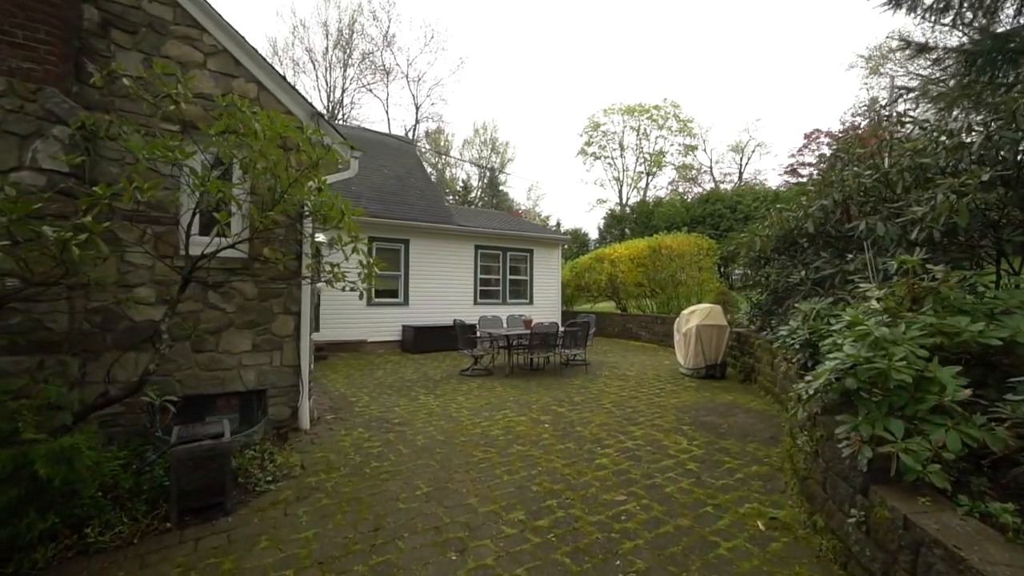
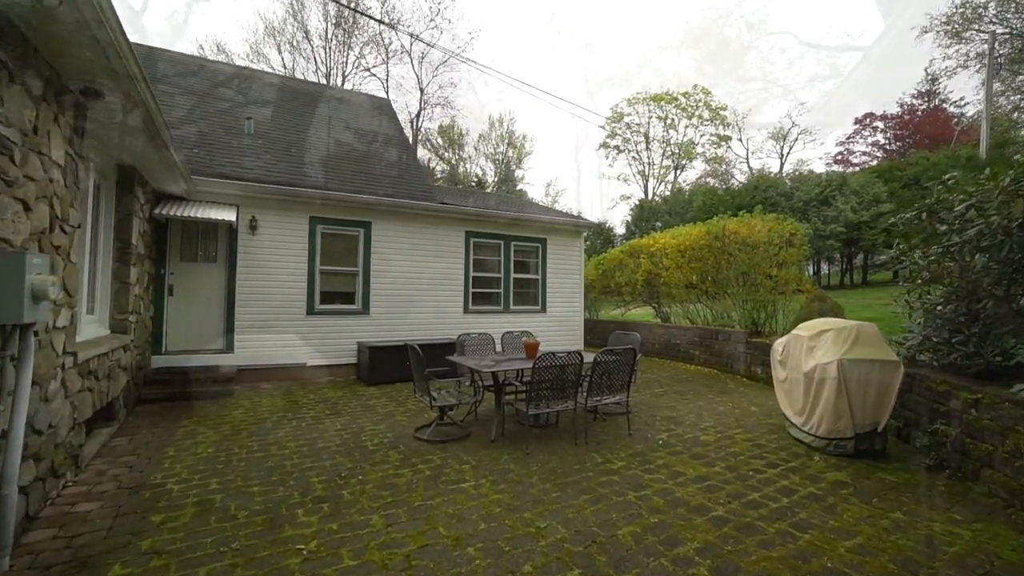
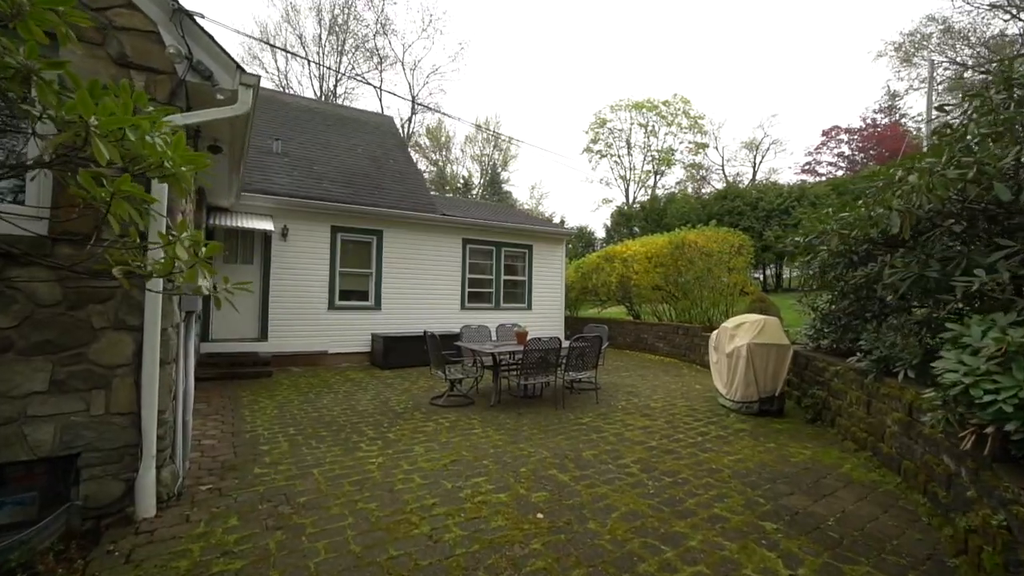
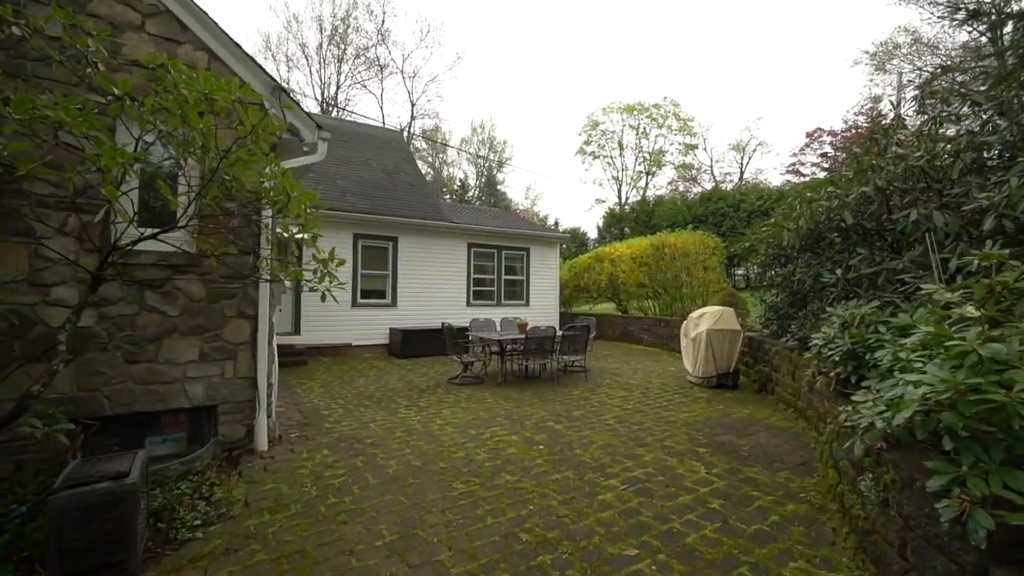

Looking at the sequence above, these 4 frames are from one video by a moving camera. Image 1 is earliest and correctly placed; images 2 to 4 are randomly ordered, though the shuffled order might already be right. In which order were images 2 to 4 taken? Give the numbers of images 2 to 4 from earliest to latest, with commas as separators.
4, 3, 2
